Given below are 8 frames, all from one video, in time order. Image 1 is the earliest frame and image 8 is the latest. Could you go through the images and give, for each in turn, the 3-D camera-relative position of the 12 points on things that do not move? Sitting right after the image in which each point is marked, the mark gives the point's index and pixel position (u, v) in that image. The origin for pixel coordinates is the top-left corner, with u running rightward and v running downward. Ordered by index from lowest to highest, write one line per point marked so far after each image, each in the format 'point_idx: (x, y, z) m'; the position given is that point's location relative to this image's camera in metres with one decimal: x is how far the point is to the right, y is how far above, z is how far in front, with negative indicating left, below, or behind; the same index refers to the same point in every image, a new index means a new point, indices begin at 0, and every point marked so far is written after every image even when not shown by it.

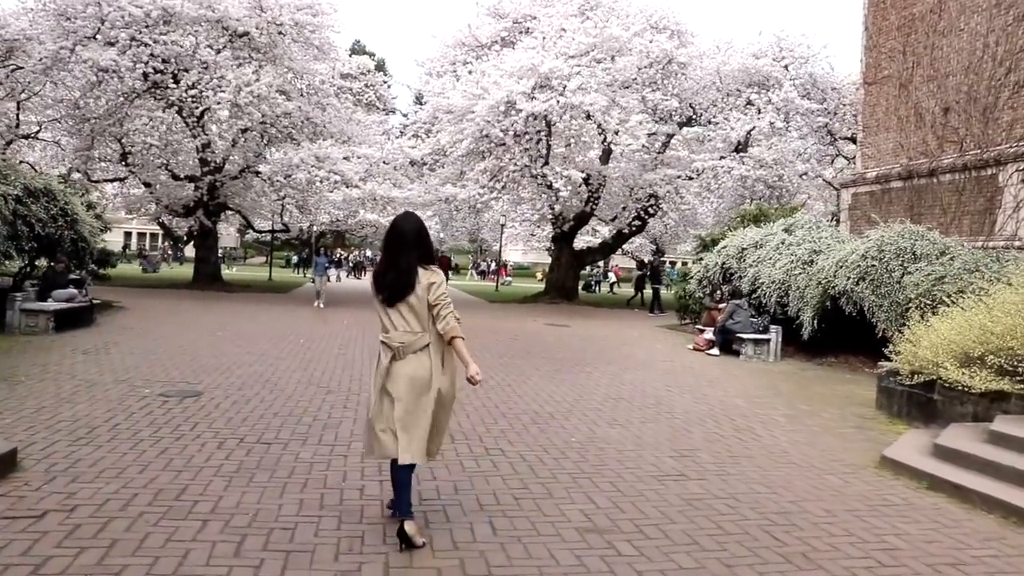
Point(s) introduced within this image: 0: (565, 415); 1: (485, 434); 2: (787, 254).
0: (+0.4, -1.0, +8.3) m
1: (-0.2, -1.0, +7.2) m
2: (+4.1, +0.5, +16.2) m
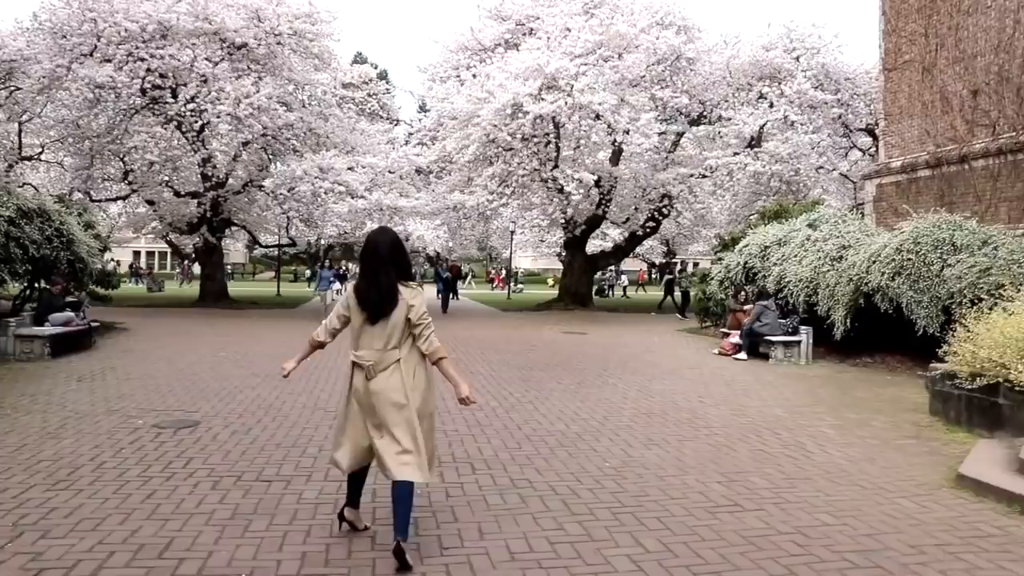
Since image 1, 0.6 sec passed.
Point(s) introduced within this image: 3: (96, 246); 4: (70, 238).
0: (+0.6, -1.1, +7.6) m
1: (0.0, -1.1, +6.5) m
2: (+4.3, +0.5, +15.5) m
3: (-6.5, +0.6, +16.6) m
4: (-6.2, +0.7, +15.0) m
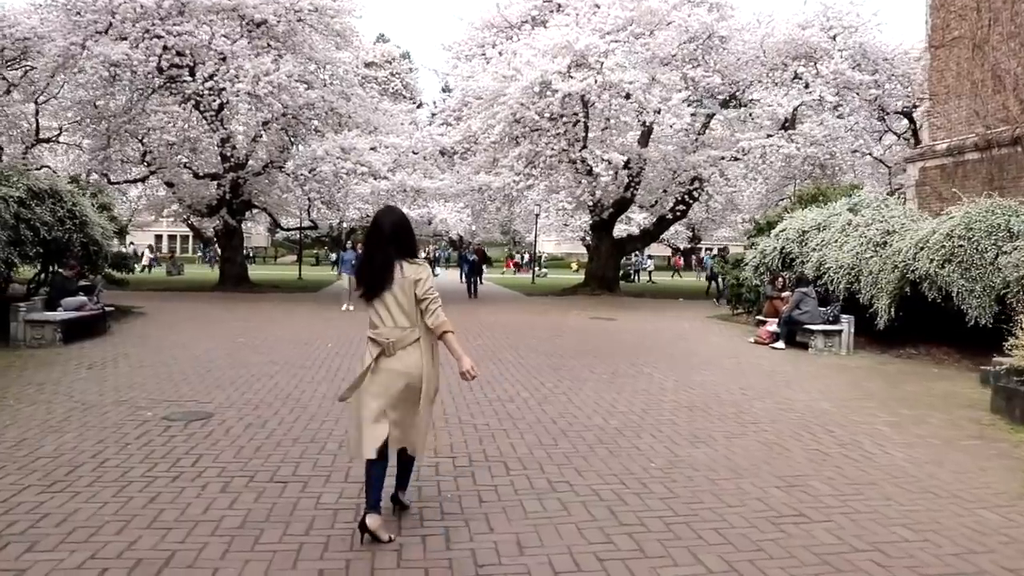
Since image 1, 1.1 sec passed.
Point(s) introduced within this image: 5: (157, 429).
0: (+0.8, -1.0, +7.1) m
1: (+0.2, -1.0, +6.0) m
2: (+4.7, +0.7, +14.8) m
3: (-6.0, +0.9, +16.2) m
4: (-5.8, +0.9, +14.6) m
5: (-2.3, -0.9, +6.9) m
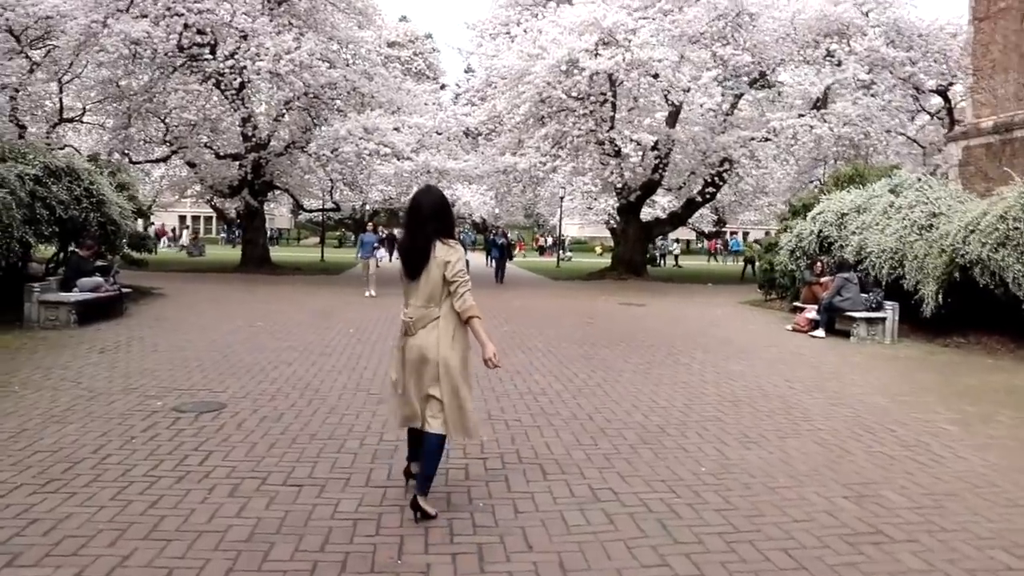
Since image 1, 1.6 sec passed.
0: (+1.0, -0.9, +6.5) m
1: (+0.4, -0.9, +5.5) m
2: (+5.1, +0.9, +14.2) m
3: (-5.6, +1.2, +15.8) m
4: (-5.5, +1.2, +14.1) m
5: (-2.1, -0.8, +6.4) m
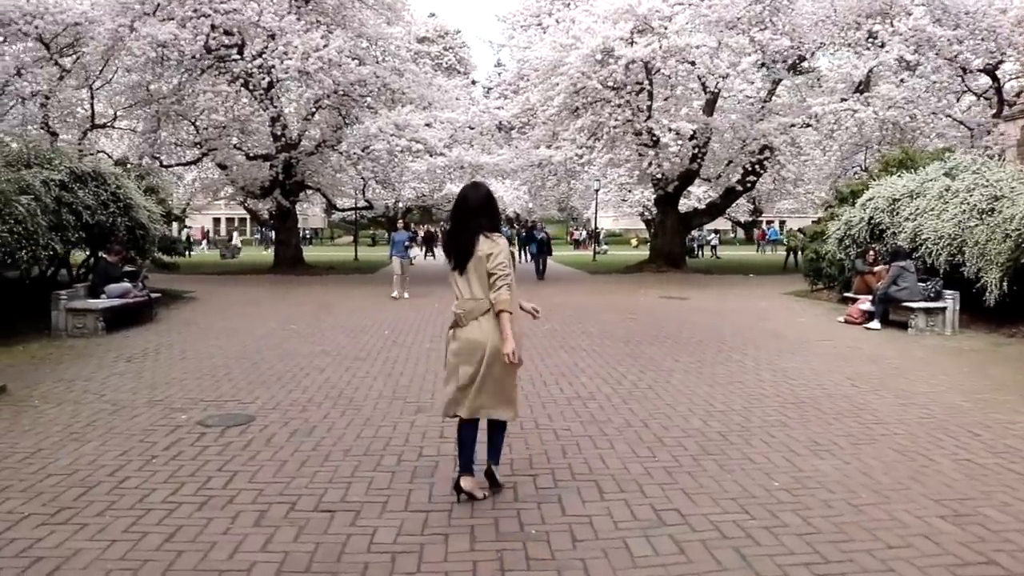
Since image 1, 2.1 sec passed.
0: (+1.3, -0.8, +6.0) m
1: (+0.6, -0.9, +5.0) m
2: (+5.6, +1.1, +13.5) m
3: (-5.1, +1.1, +15.4) m
4: (-5.0, +1.1, +13.8) m
5: (-1.8, -0.8, +6.0) m
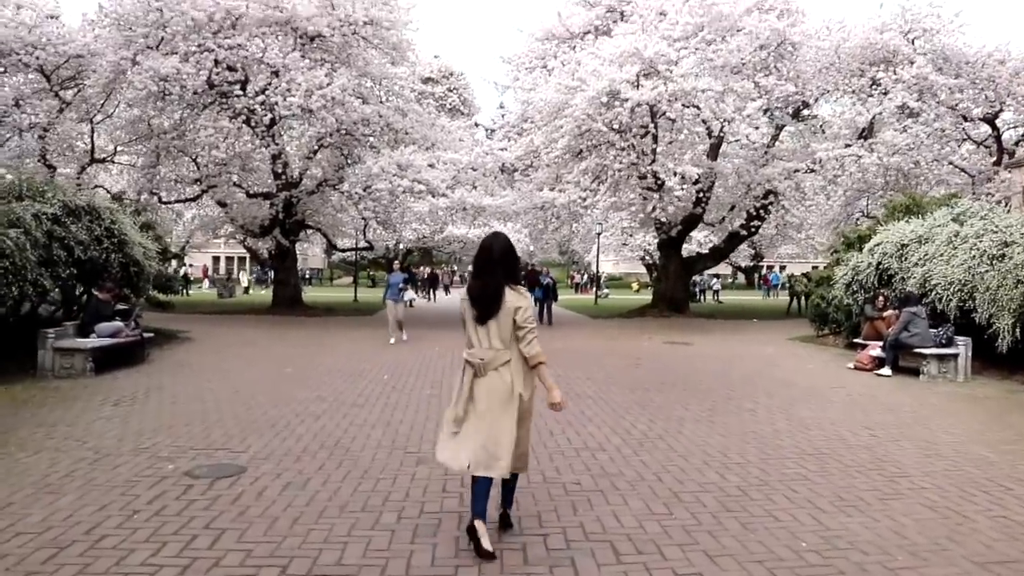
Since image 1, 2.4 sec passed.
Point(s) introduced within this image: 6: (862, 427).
0: (+1.3, -1.1, +5.7) m
1: (+0.7, -1.1, +4.6) m
2: (+5.6, +0.5, +13.2) m
3: (-5.1, +0.6, +15.1) m
4: (-4.9, +0.6, +13.5) m
5: (-1.8, -1.1, +5.7) m
6: (+2.7, -1.1, +8.4) m
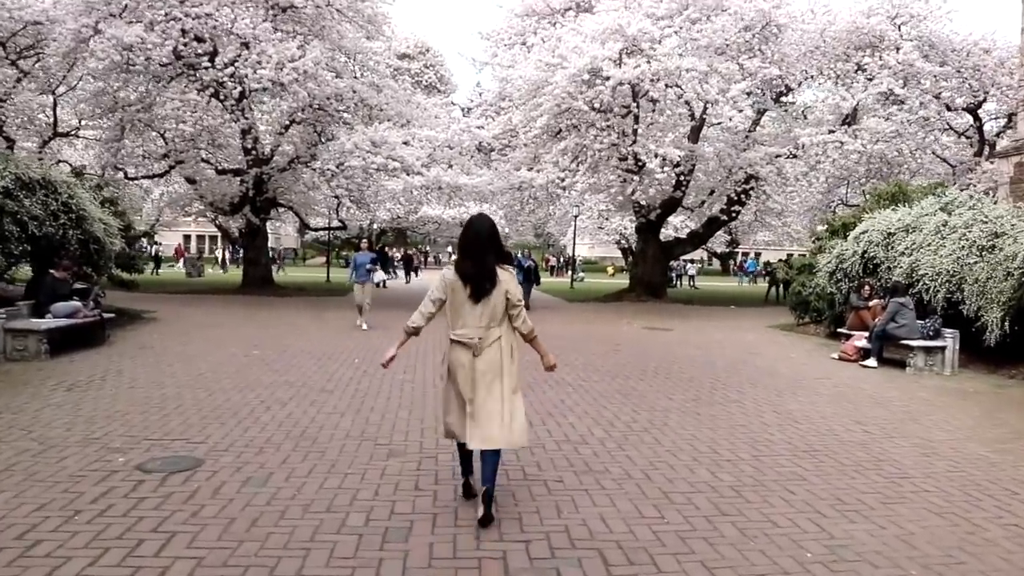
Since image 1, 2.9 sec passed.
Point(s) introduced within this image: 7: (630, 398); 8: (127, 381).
0: (+1.2, -1.0, +5.3) m
1: (+0.6, -1.0, +4.2) m
2: (+5.4, +0.6, +12.9) m
3: (-5.4, +0.9, +14.6) m
4: (-5.2, +0.9, +13.0) m
5: (-1.9, -1.0, +5.2) m
6: (+2.6, -1.0, +8.0) m
7: (+1.0, -0.9, +8.9) m
8: (-3.3, -0.8, +9.1) m
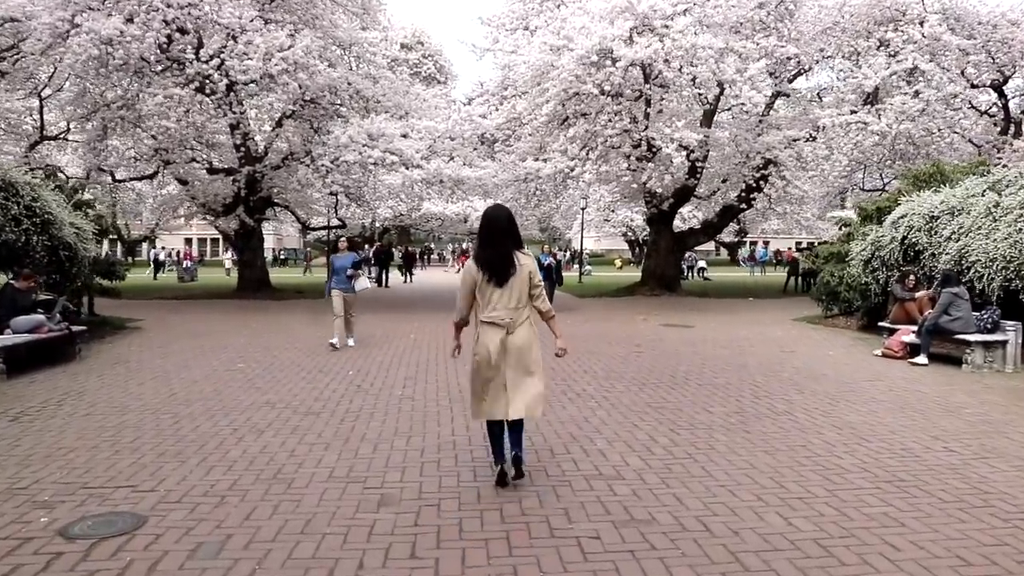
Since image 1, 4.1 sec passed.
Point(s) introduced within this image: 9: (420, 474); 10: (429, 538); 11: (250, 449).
0: (+1.3, -1.0, +4.1) m
1: (+0.7, -1.1, +3.1) m
2: (+5.4, +0.7, +11.7) m
3: (-5.3, +0.8, +13.4) m
4: (-5.1, +0.8, +11.8) m
5: (-1.8, -1.0, +4.0) m
6: (+2.7, -0.9, +6.8) m
7: (+1.1, -0.9, +7.7) m
8: (-3.1, -0.9, +7.9) m
9: (-0.5, -0.9, +5.5) m
10: (-0.3, -1.0, +4.3) m
11: (-1.5, -0.9, +6.2) m
